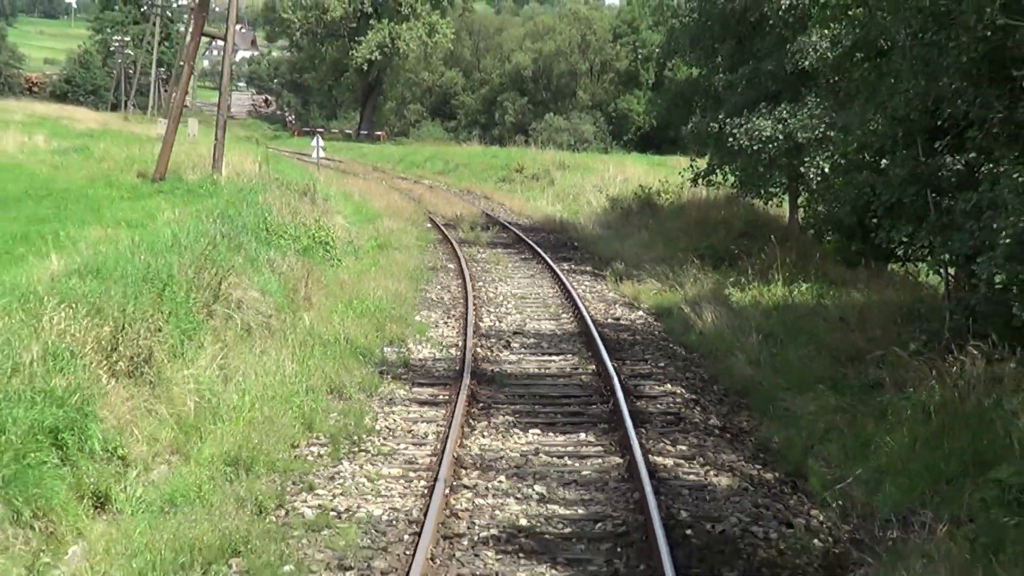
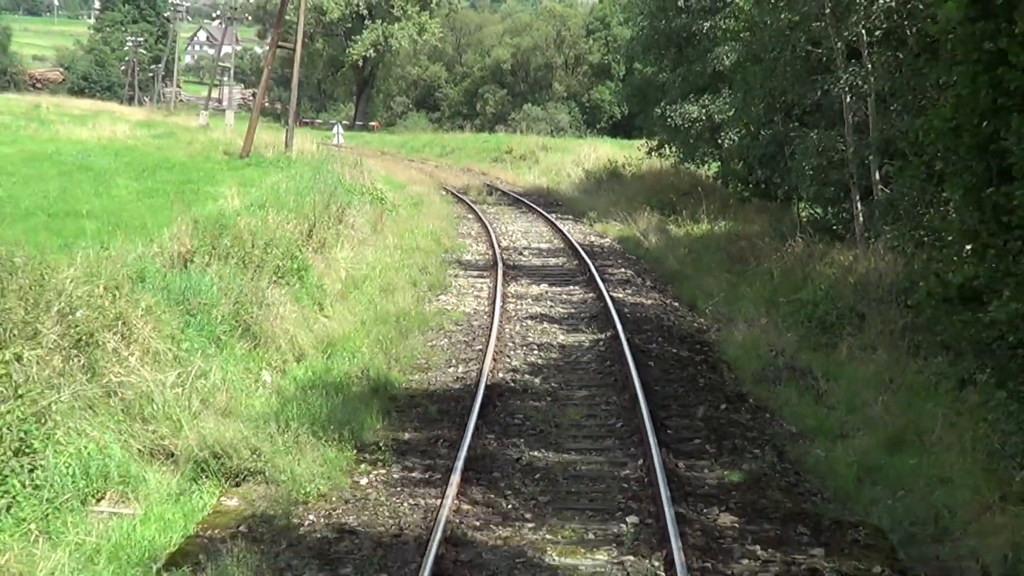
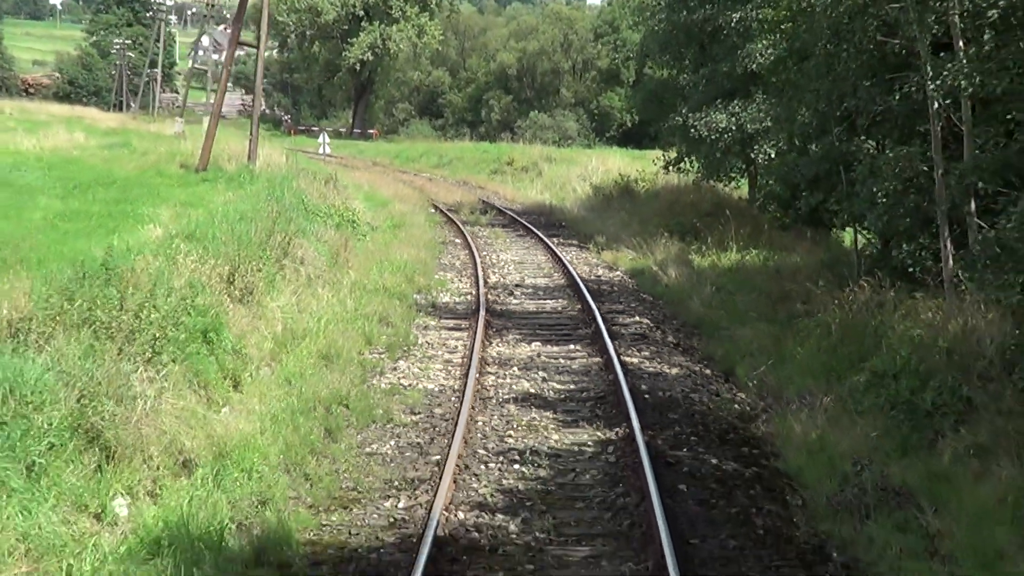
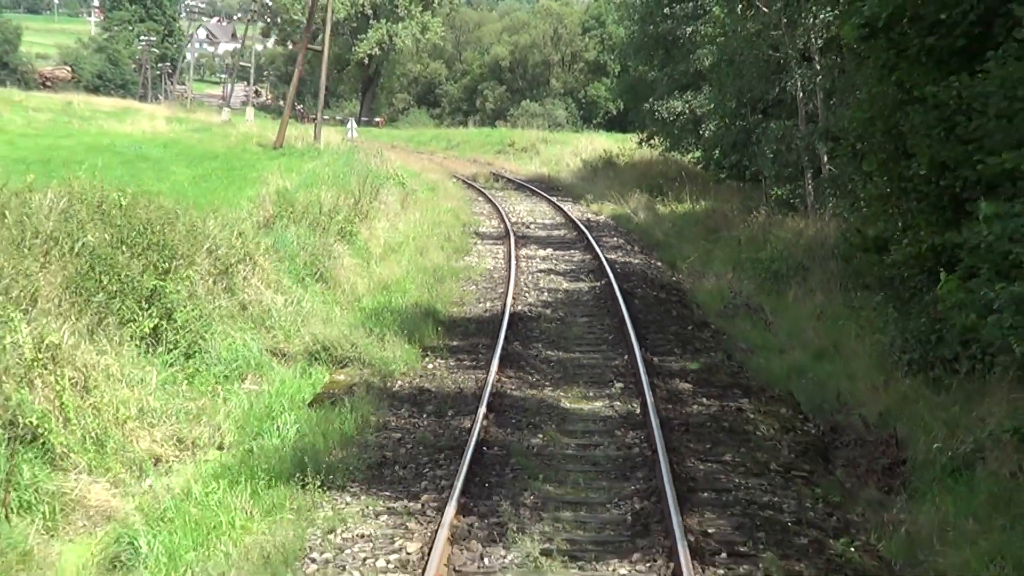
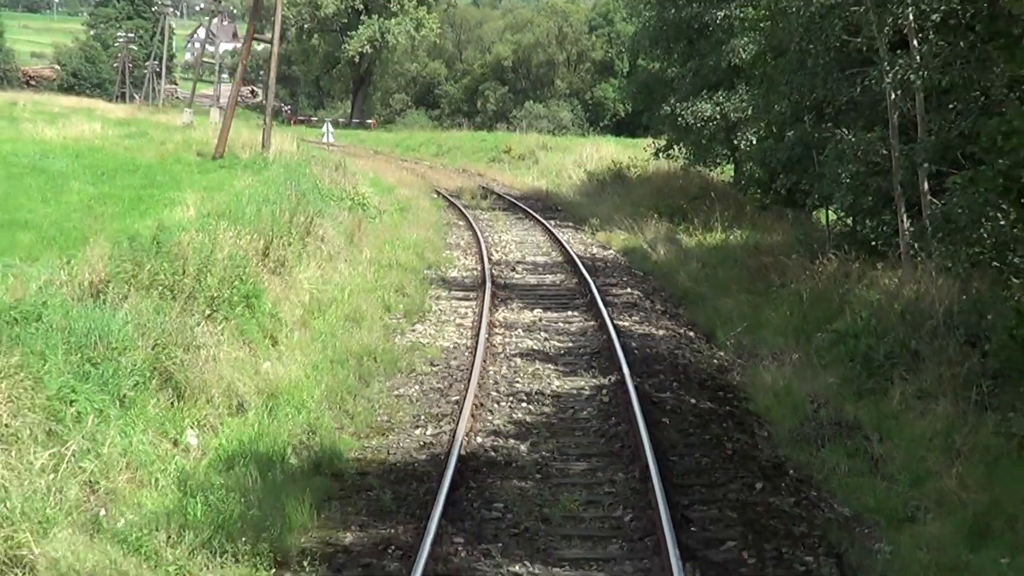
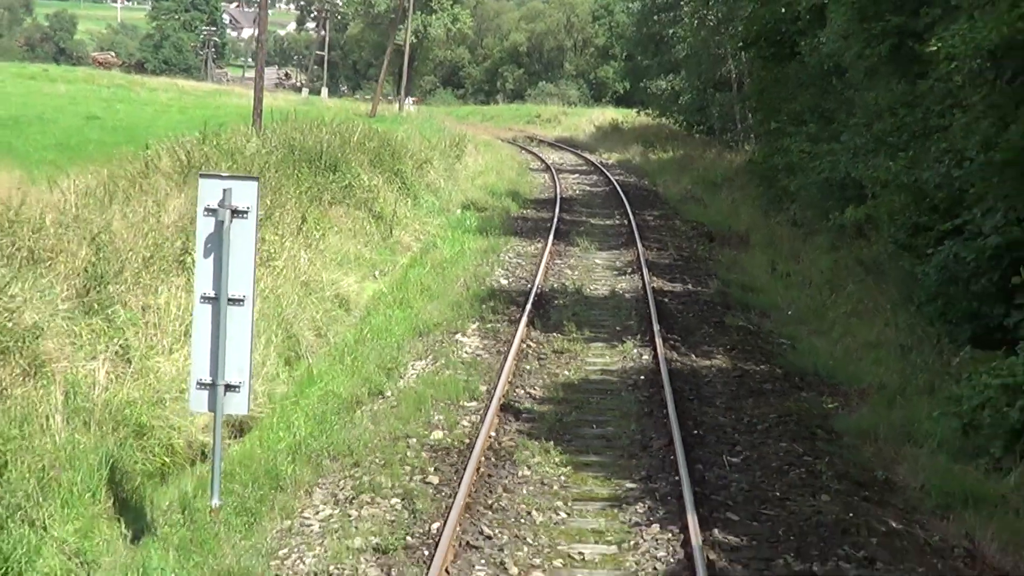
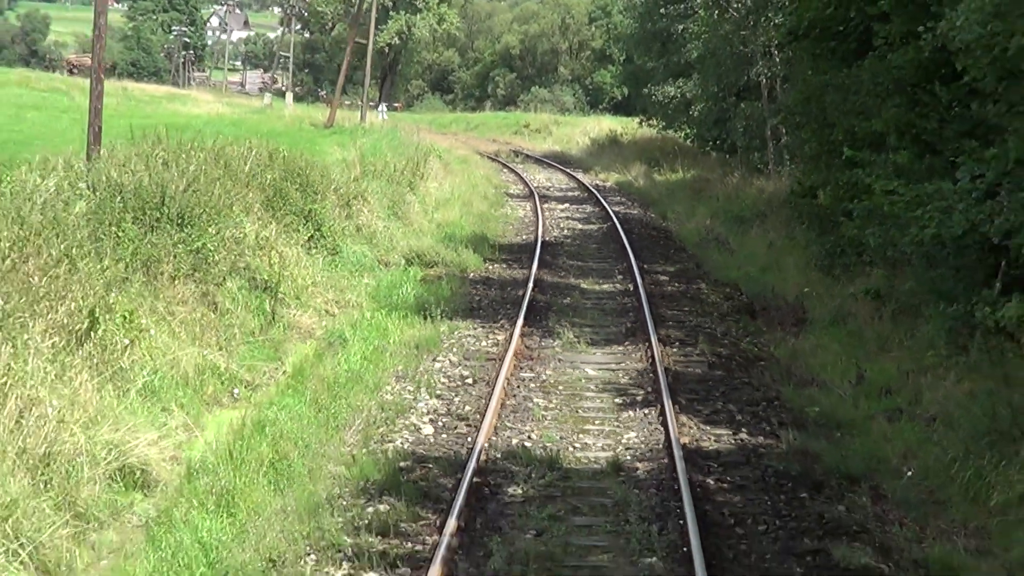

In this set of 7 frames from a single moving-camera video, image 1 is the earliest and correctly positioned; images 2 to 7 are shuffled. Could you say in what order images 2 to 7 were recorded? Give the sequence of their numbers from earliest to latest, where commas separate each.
3, 5, 2, 4, 7, 6
